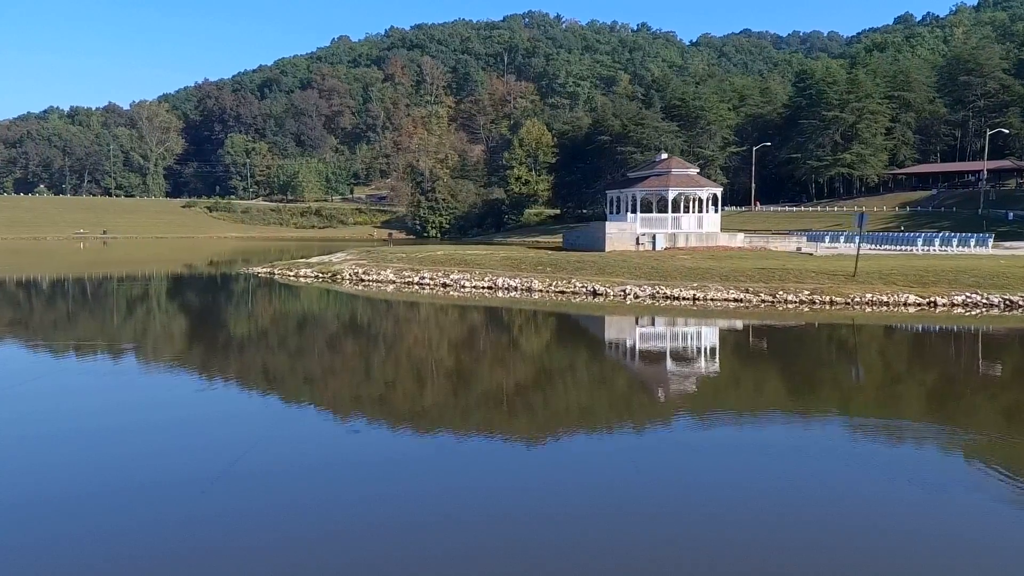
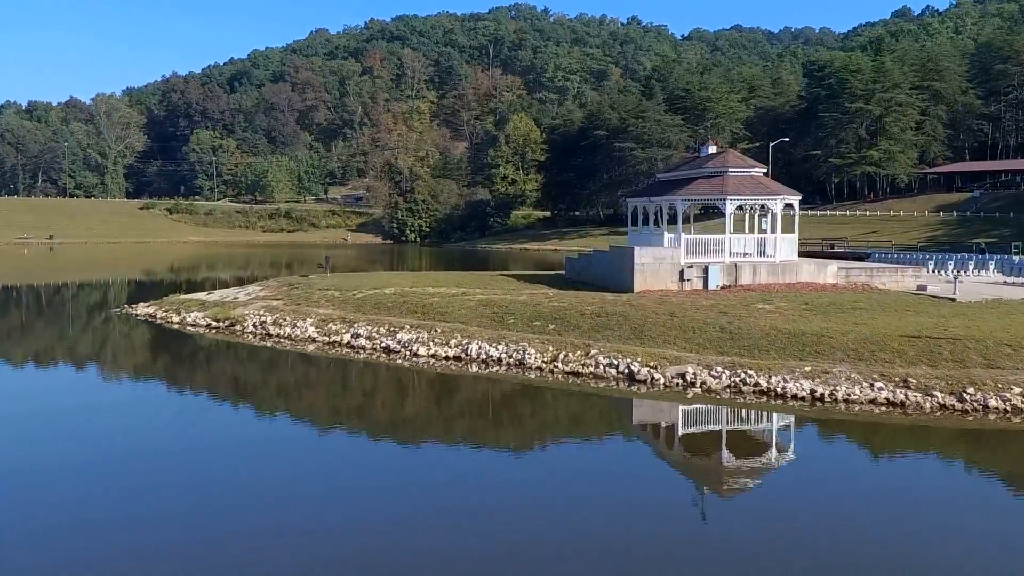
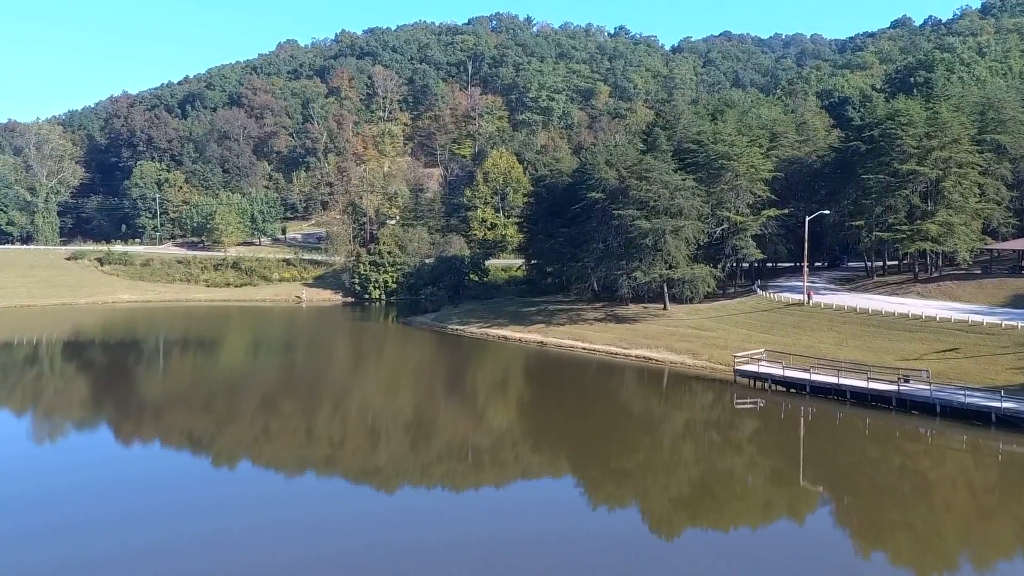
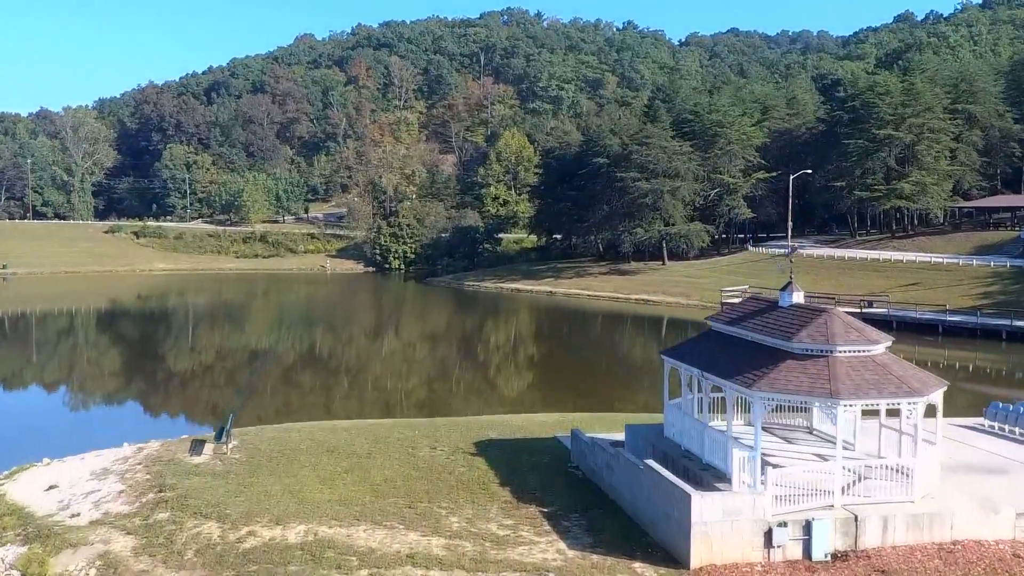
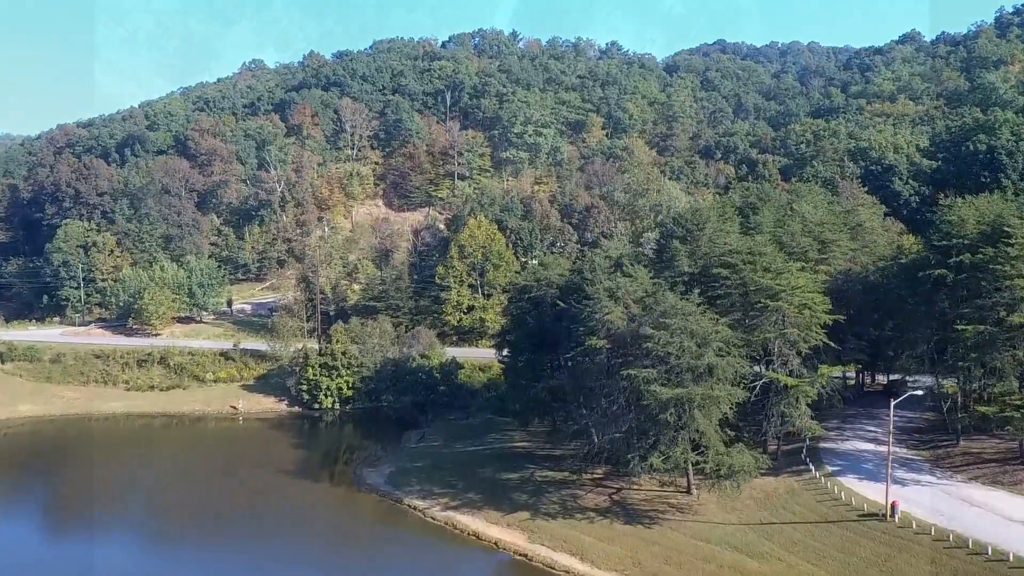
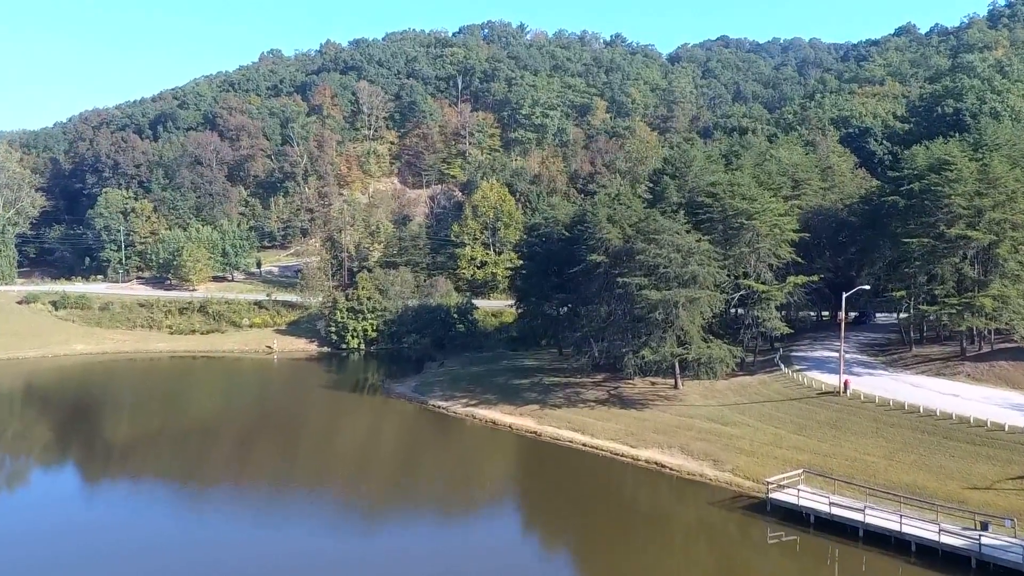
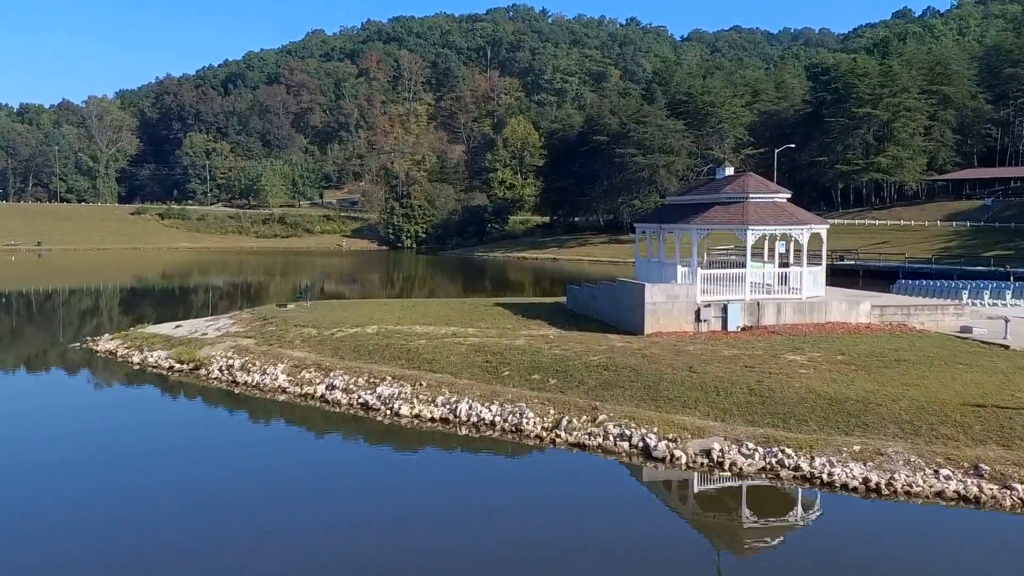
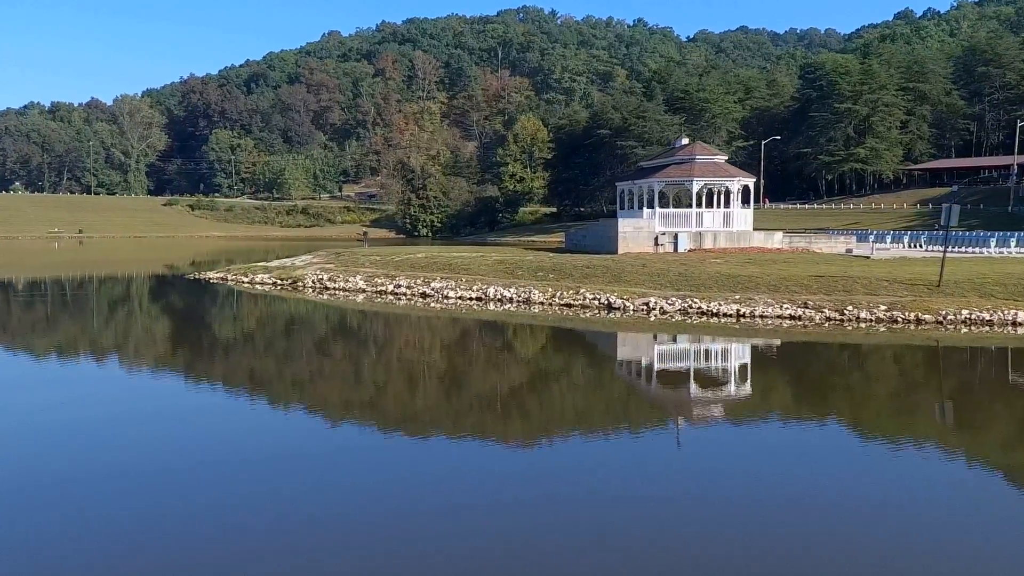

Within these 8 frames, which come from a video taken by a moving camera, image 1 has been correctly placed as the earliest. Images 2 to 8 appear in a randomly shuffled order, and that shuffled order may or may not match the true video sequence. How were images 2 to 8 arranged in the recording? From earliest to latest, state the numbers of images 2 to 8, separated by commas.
8, 2, 7, 4, 3, 6, 5
